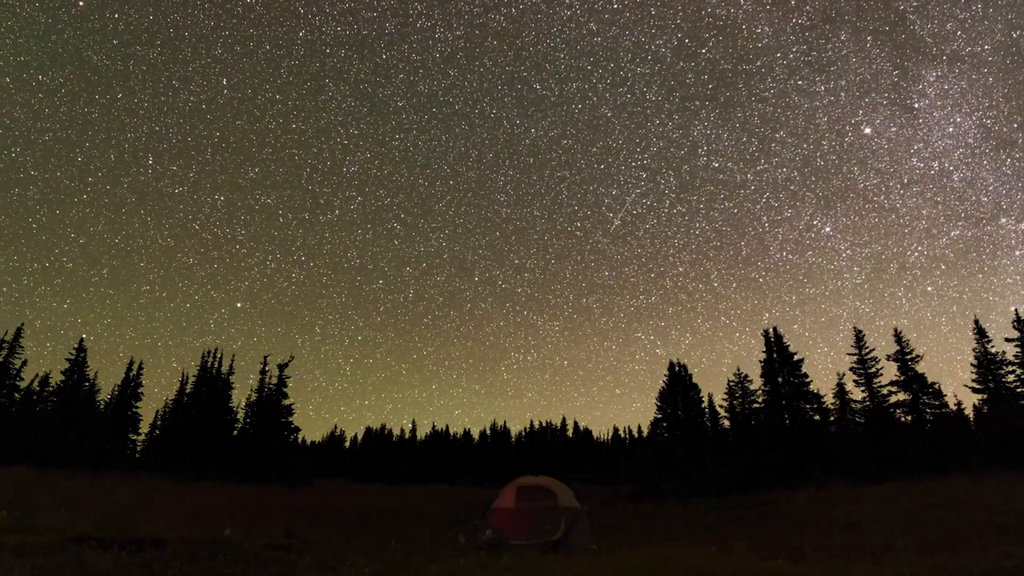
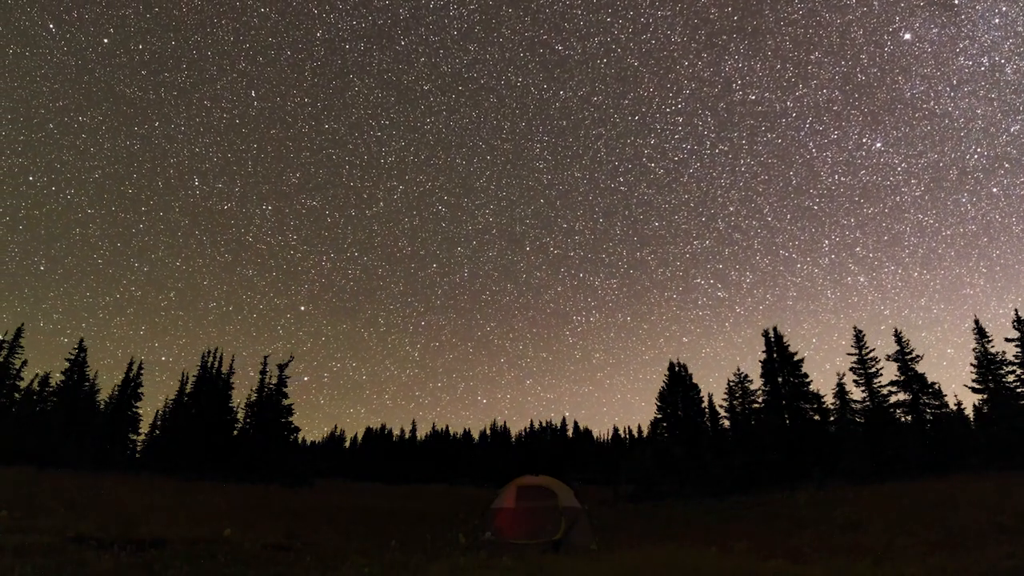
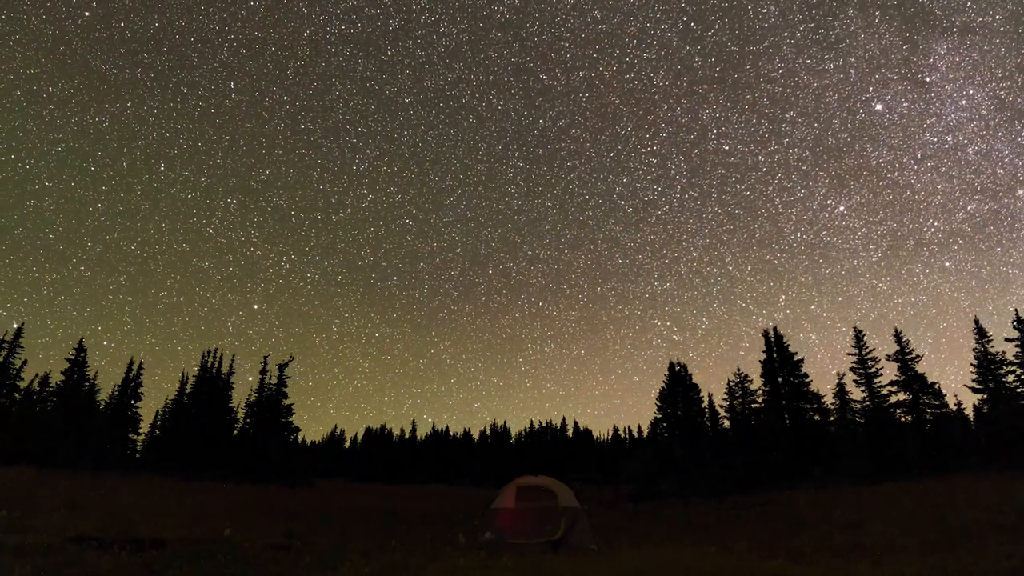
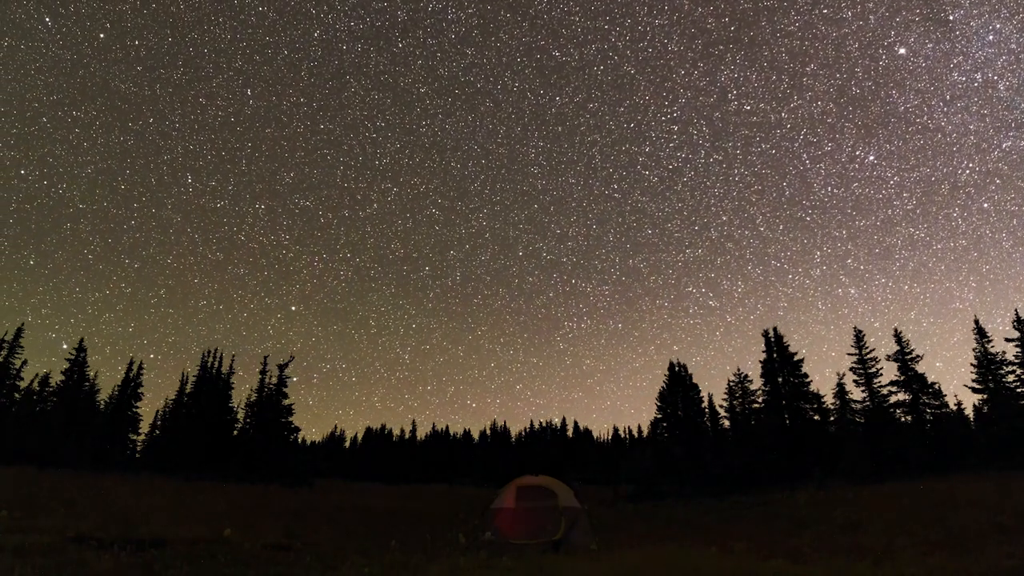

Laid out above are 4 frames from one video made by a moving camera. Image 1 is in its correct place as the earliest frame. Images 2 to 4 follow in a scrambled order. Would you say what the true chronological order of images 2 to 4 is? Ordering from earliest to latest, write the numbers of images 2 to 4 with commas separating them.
3, 4, 2
